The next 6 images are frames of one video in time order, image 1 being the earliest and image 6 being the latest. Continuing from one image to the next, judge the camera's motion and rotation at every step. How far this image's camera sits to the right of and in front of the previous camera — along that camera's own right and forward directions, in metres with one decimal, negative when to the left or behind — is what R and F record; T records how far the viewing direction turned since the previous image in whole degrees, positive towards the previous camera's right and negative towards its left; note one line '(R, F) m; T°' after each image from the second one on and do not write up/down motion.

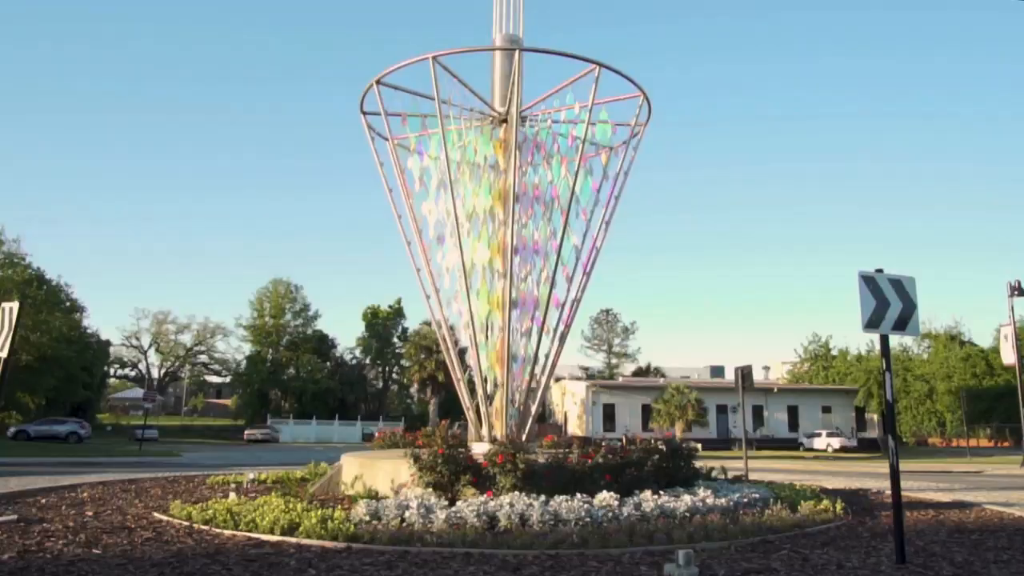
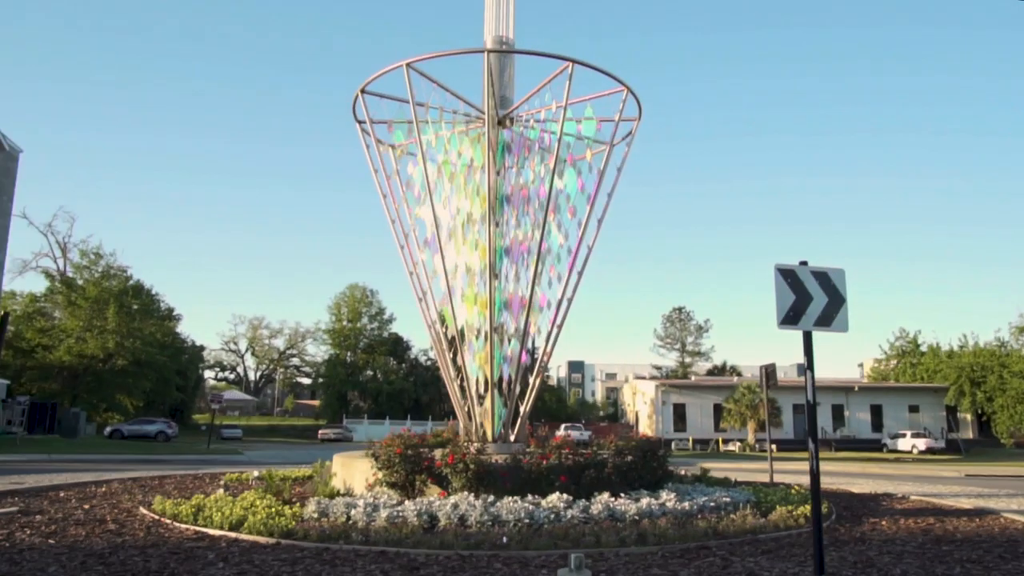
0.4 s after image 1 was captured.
(+2.1, 0.0) m; -8°
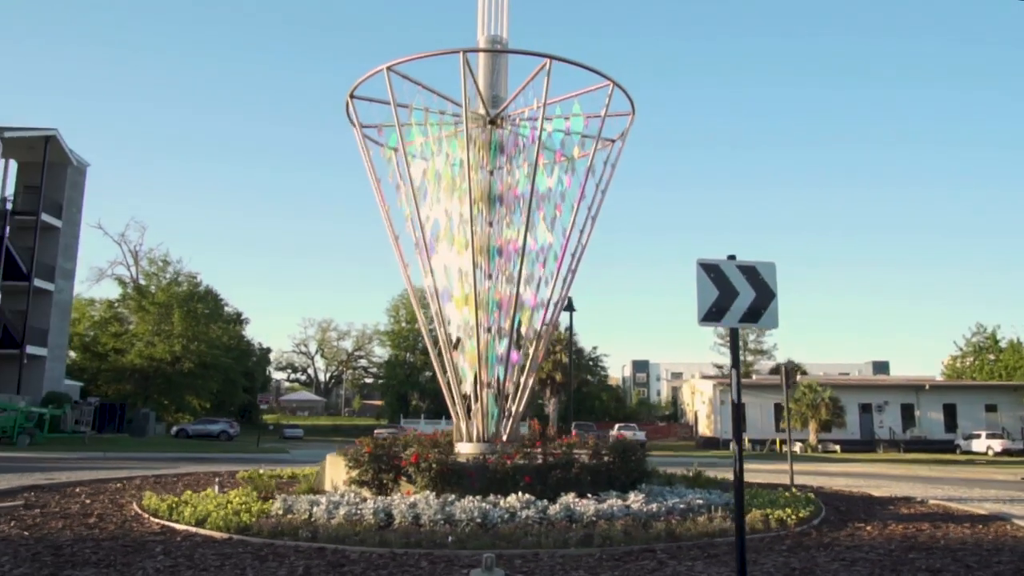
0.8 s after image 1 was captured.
(+1.7, +0.1) m; -6°
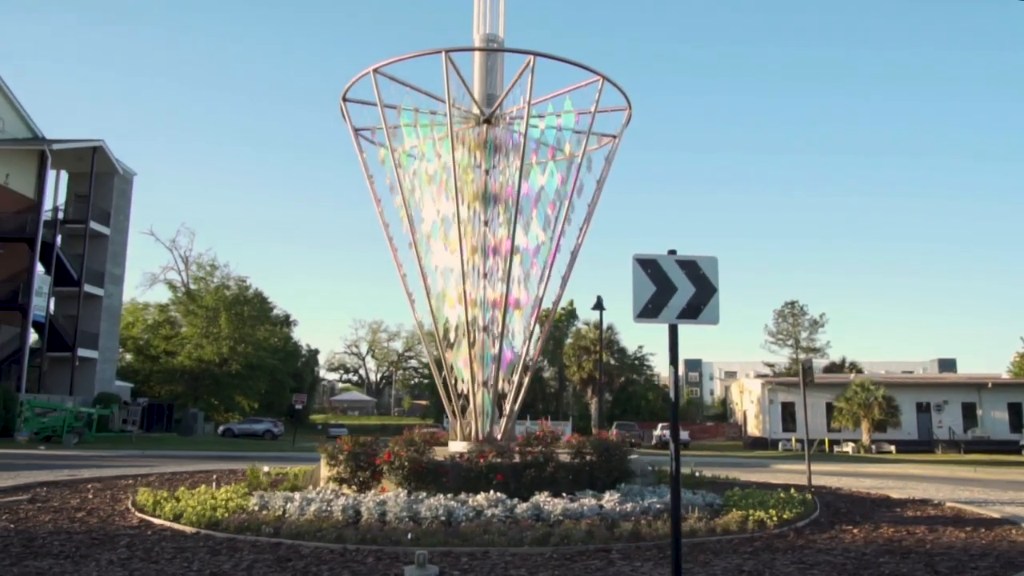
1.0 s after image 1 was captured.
(+1.3, +0.1) m; -5°
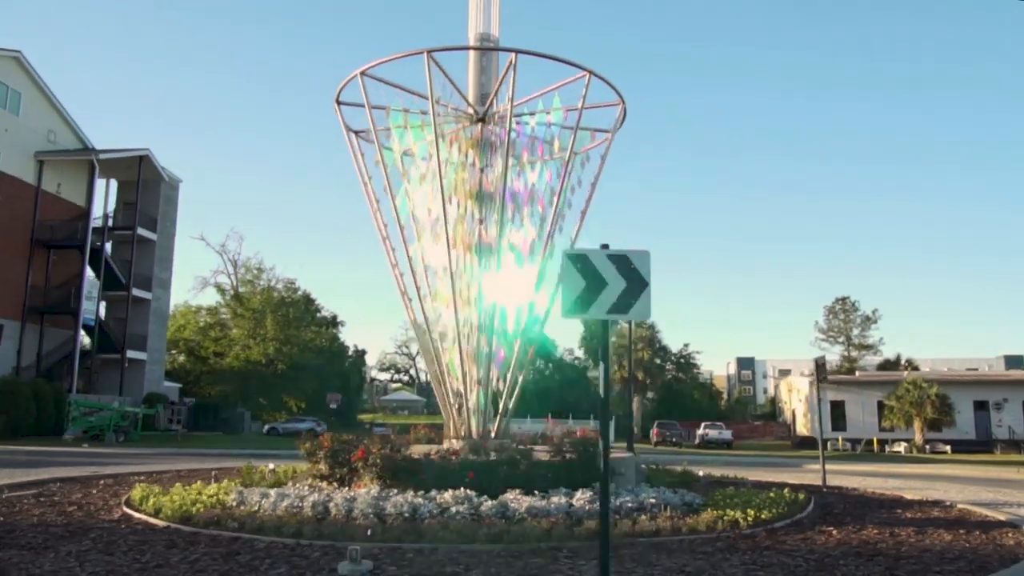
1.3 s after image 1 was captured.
(+1.3, +0.1) m; -5°
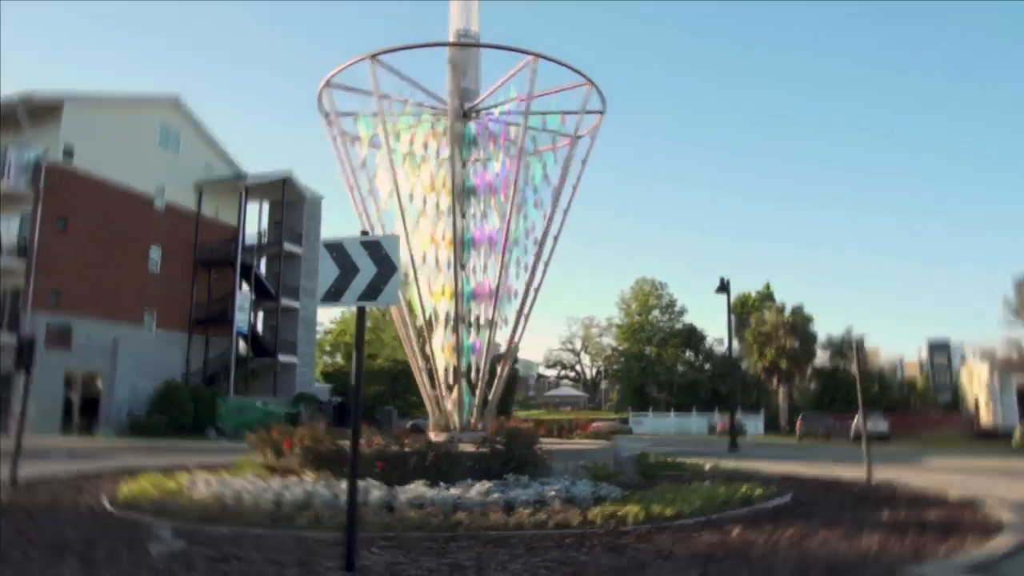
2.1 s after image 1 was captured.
(+4.1, +0.9) m; -16°
